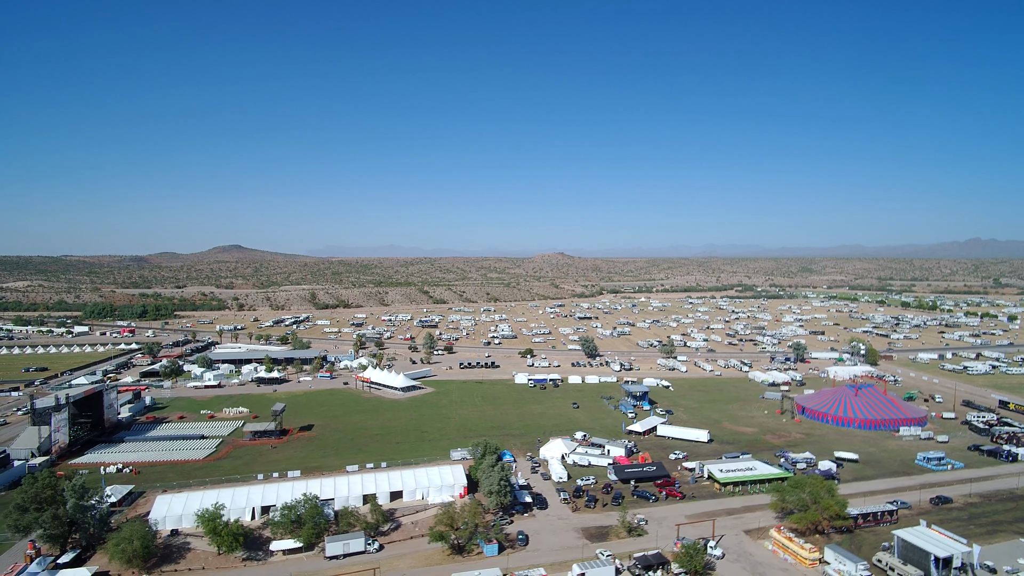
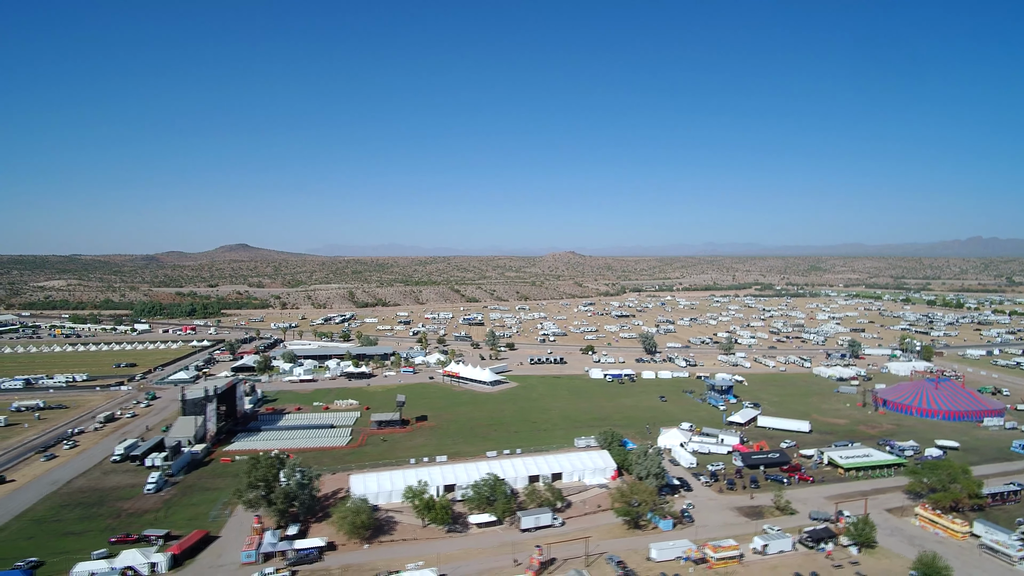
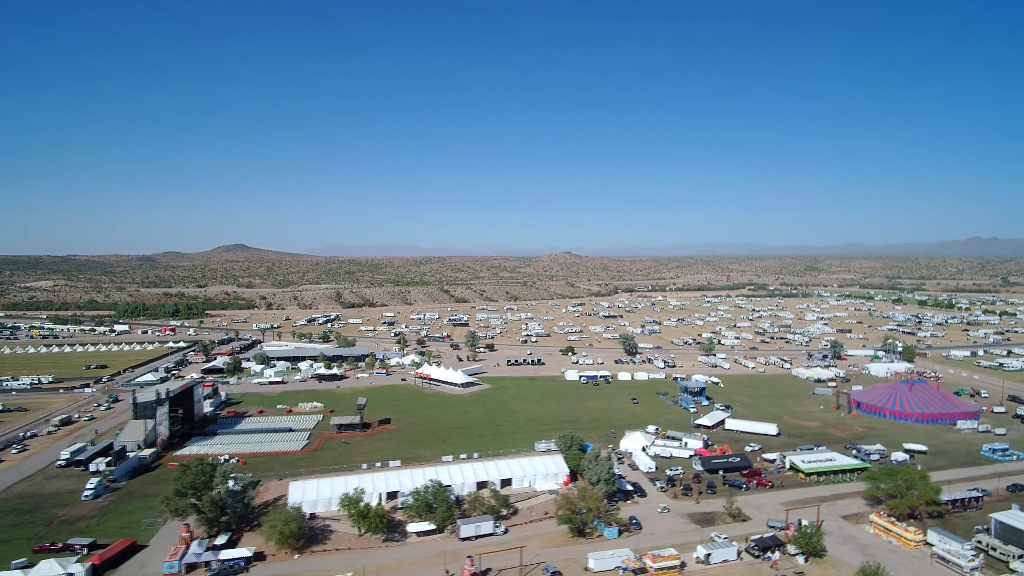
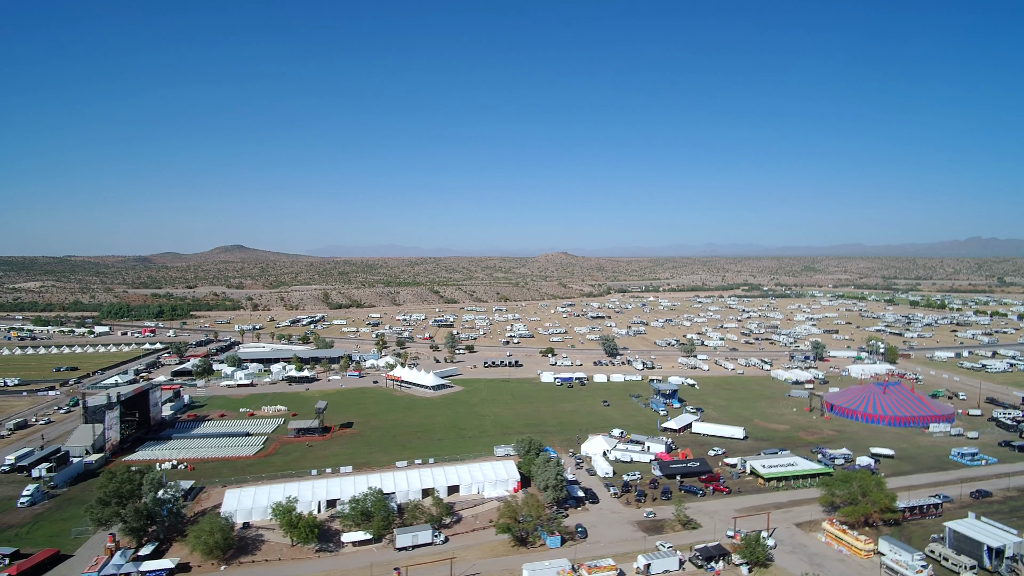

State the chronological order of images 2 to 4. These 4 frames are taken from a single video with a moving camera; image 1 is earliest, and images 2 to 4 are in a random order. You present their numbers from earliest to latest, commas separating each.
4, 3, 2
